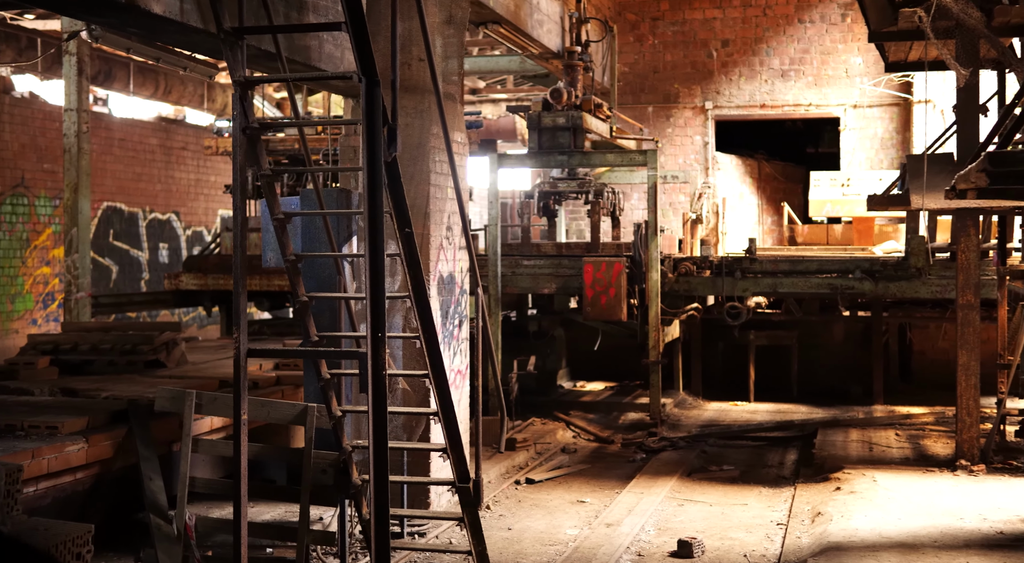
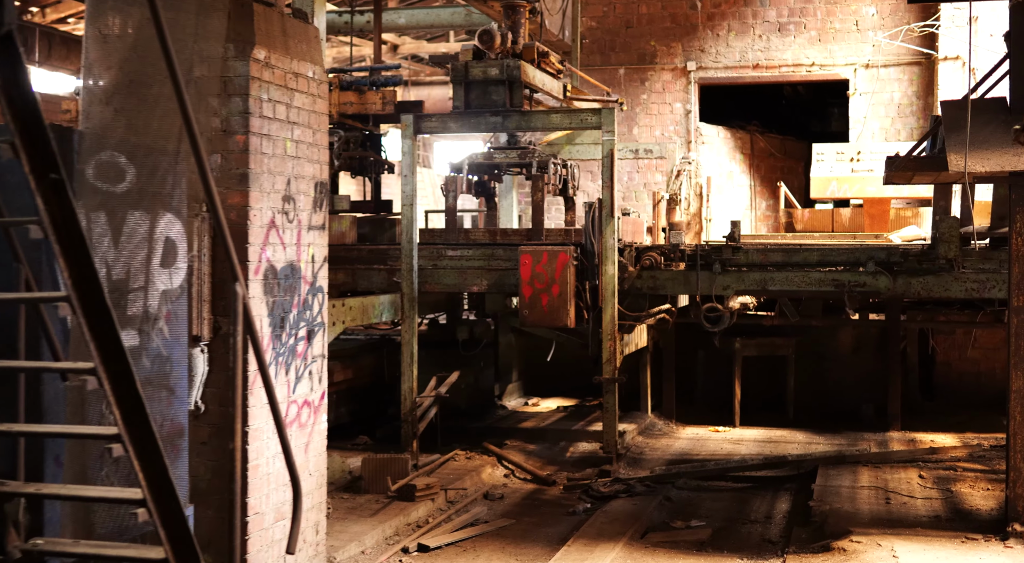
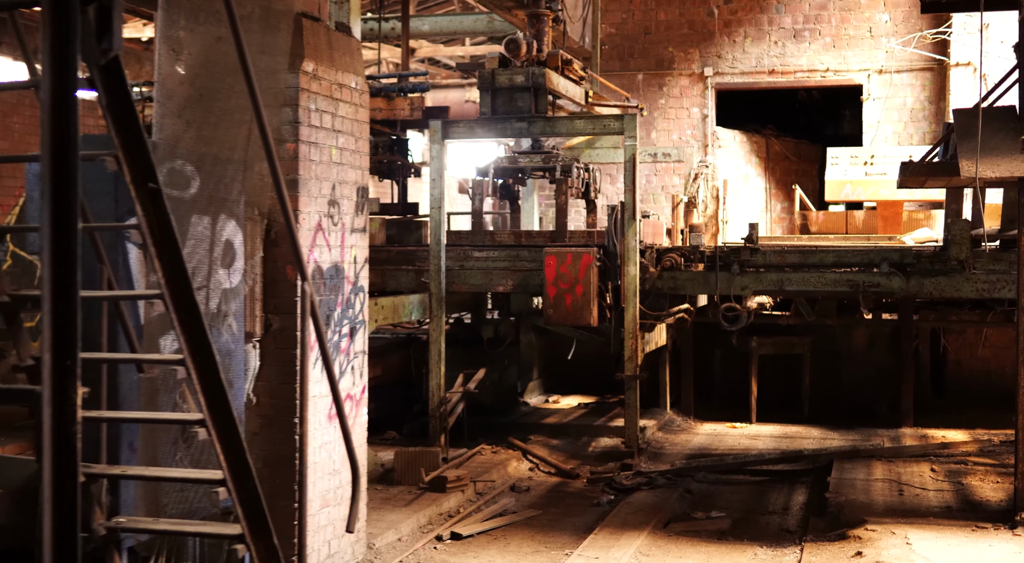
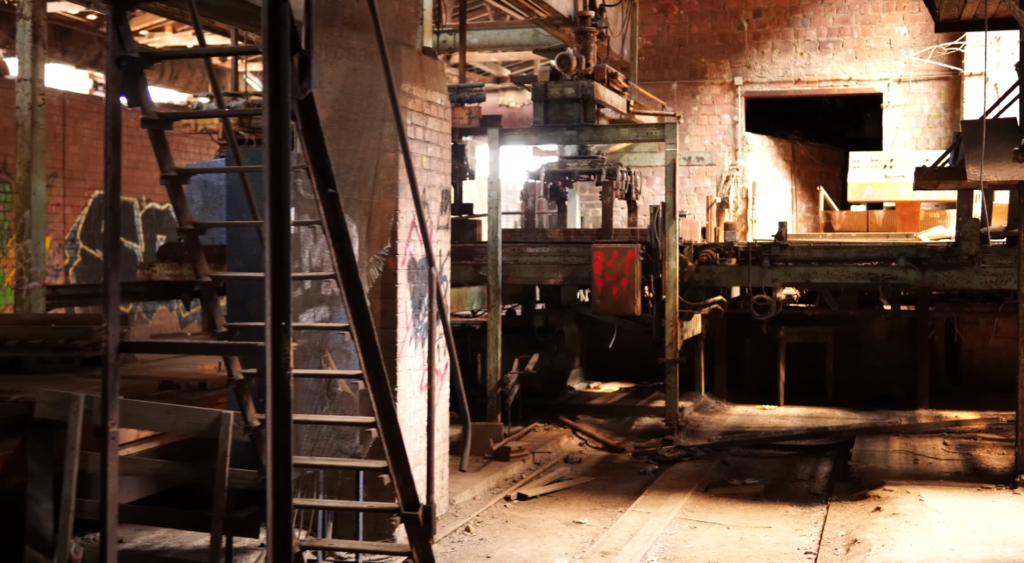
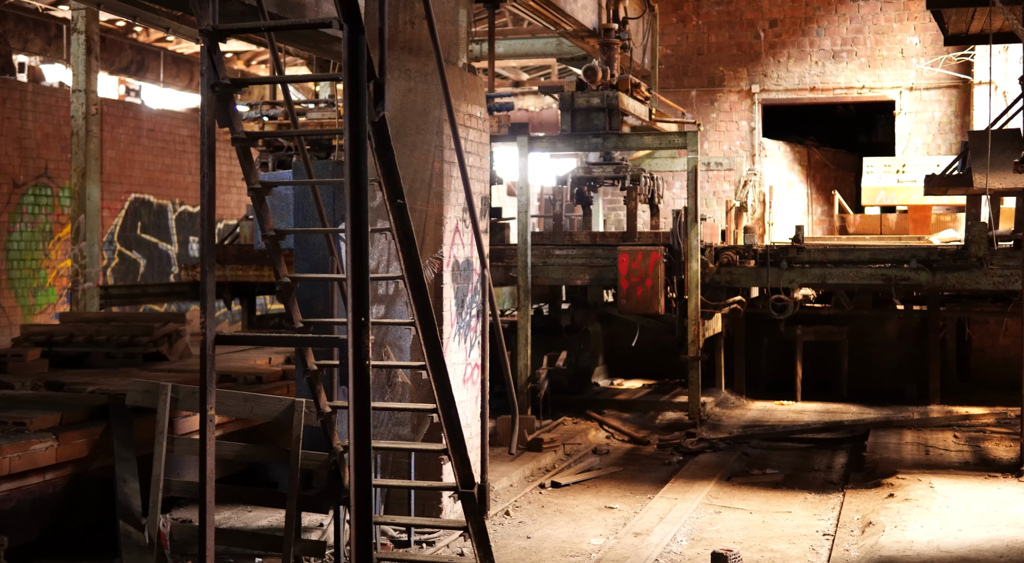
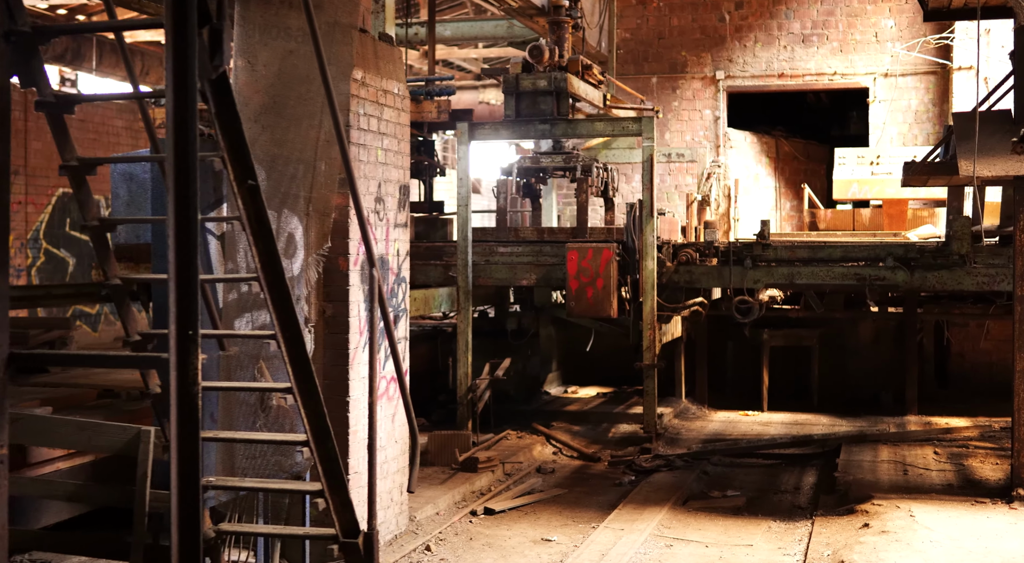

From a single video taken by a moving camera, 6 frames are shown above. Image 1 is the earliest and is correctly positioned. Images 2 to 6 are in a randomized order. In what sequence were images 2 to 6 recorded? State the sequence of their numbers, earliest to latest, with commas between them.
5, 4, 6, 3, 2
